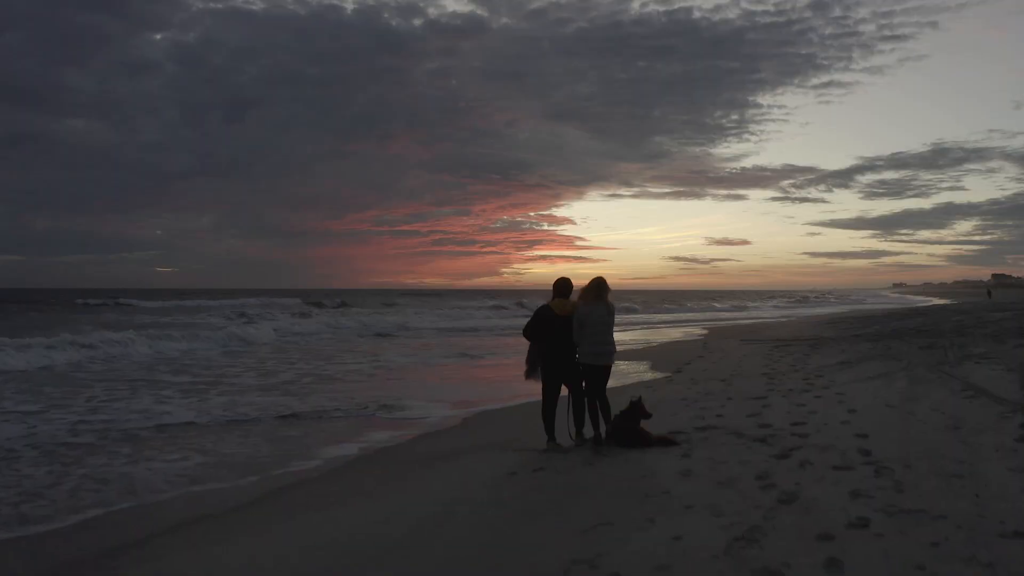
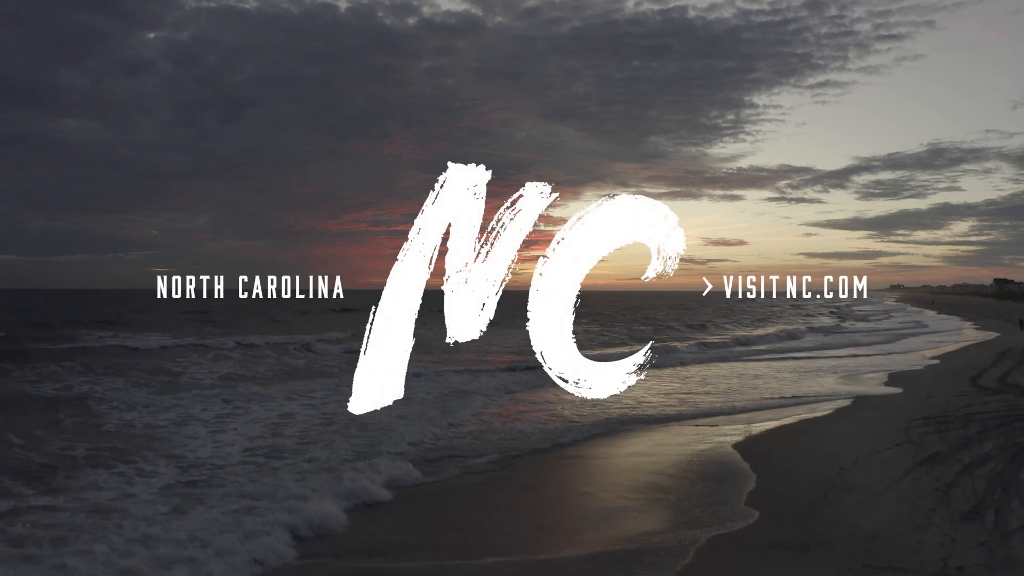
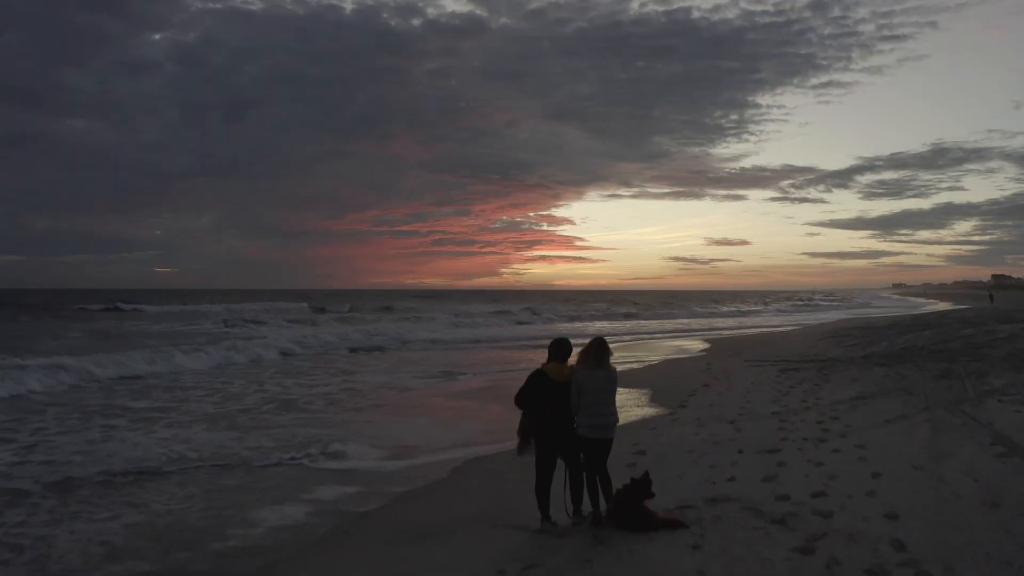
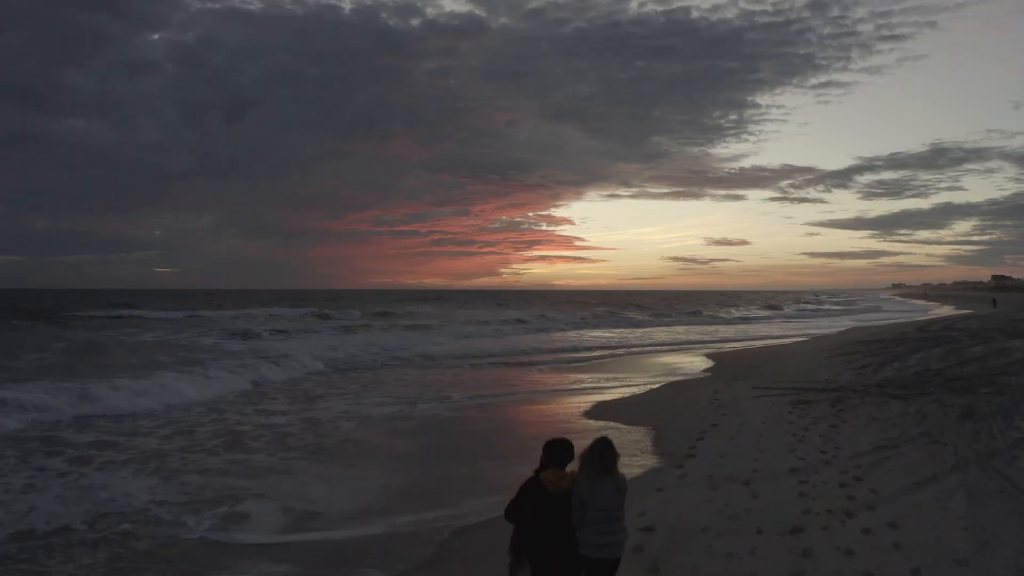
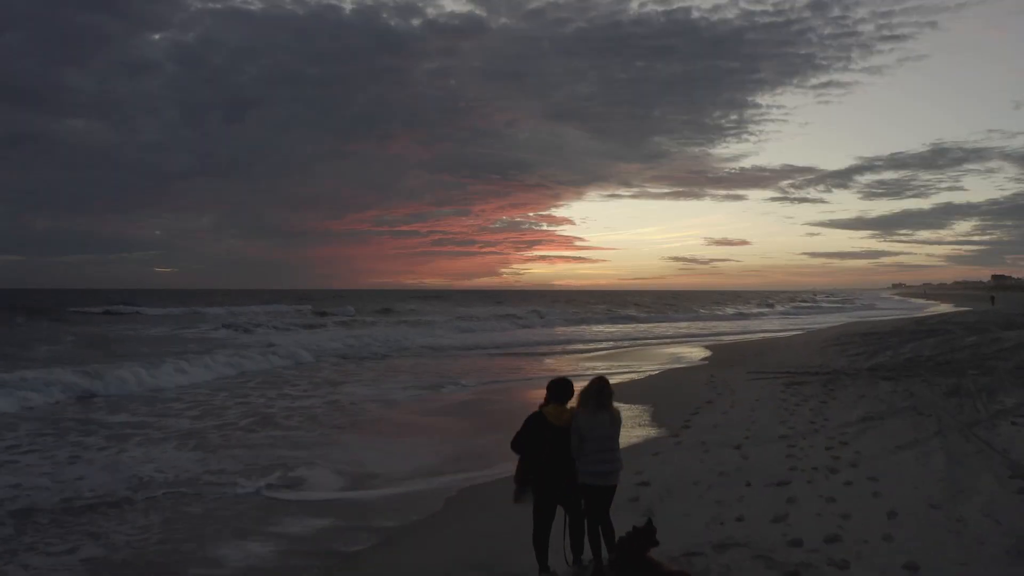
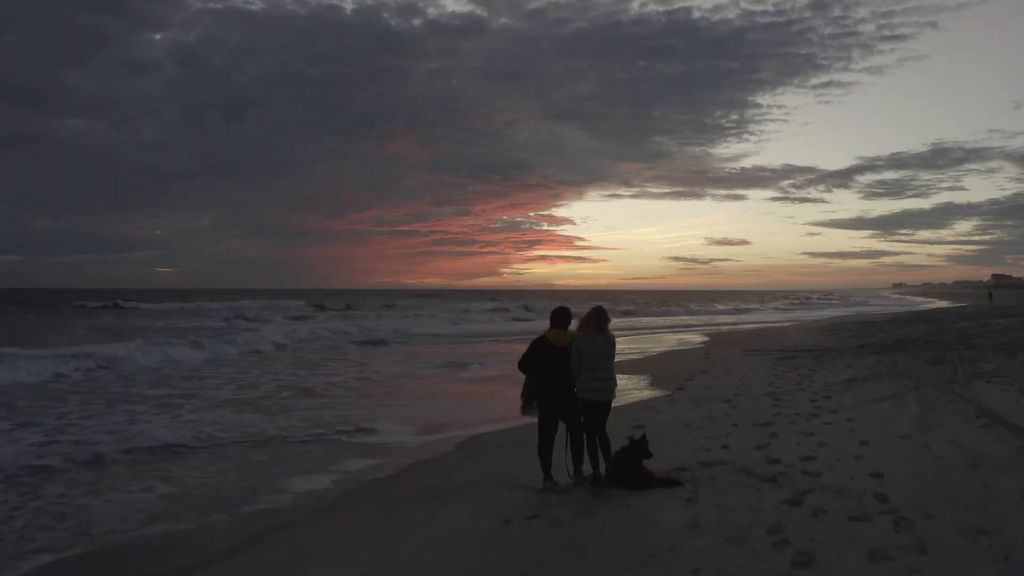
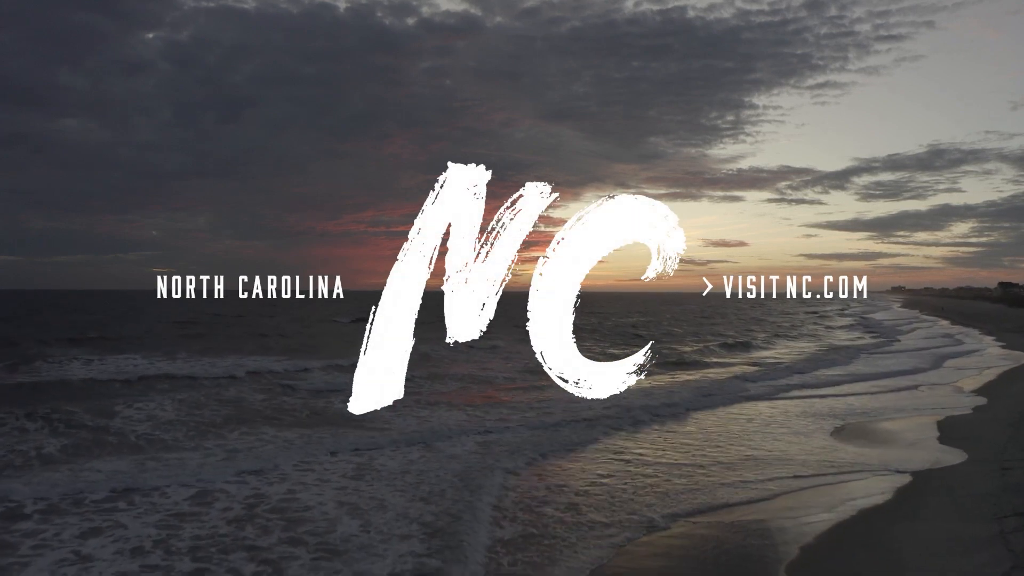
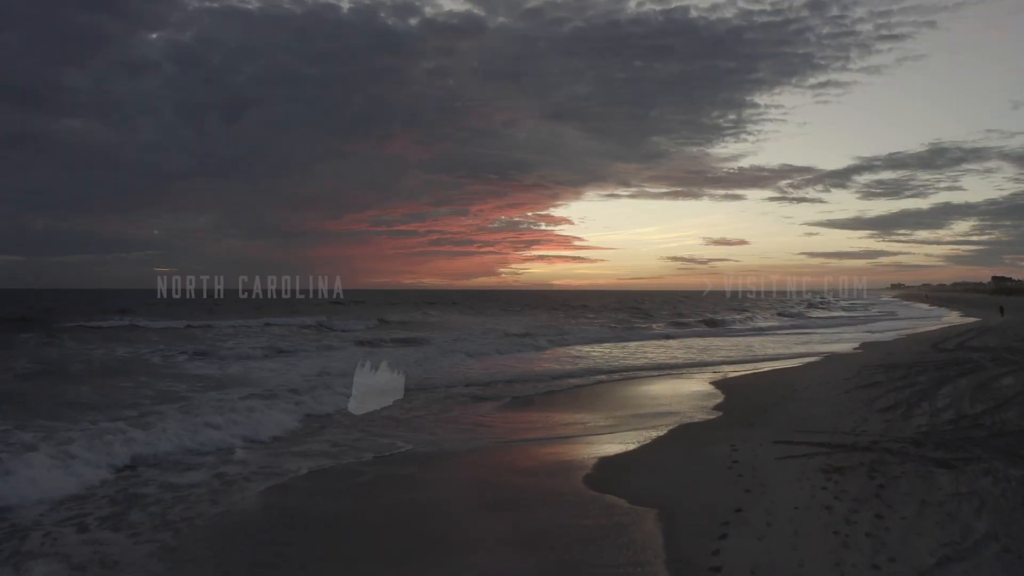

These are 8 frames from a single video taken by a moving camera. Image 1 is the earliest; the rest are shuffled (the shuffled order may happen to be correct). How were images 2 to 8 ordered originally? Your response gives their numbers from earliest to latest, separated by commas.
6, 3, 5, 4, 8, 2, 7
